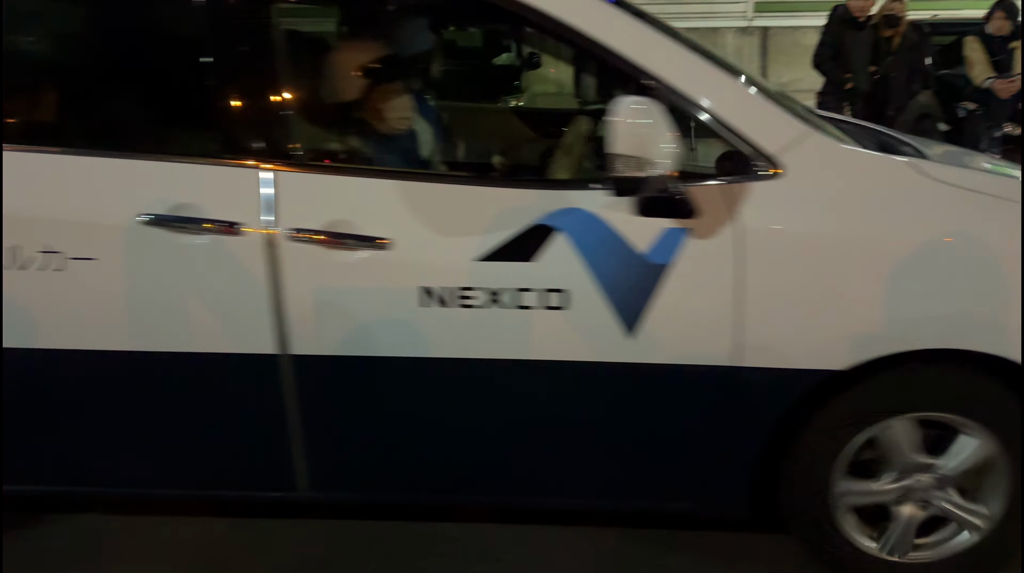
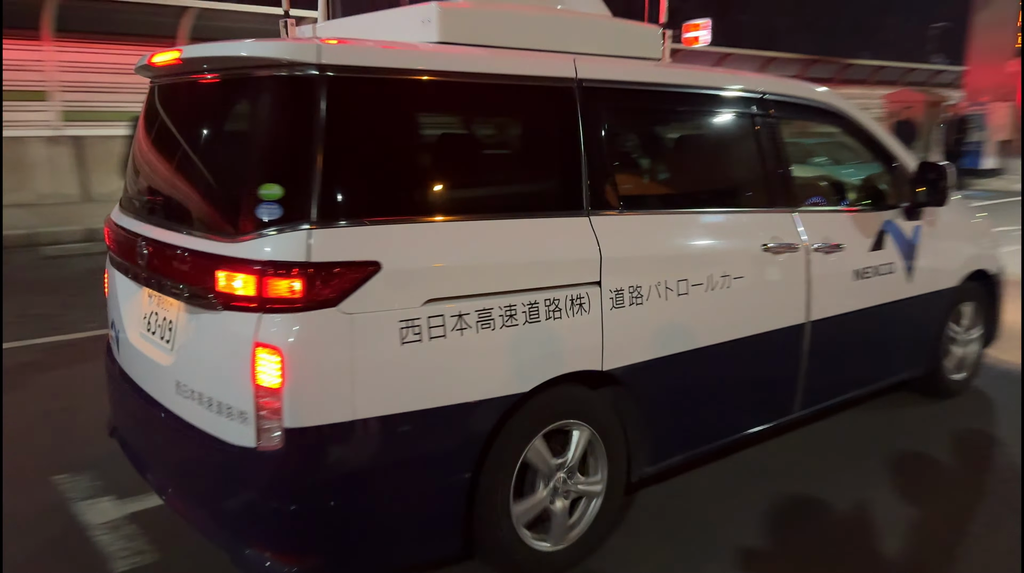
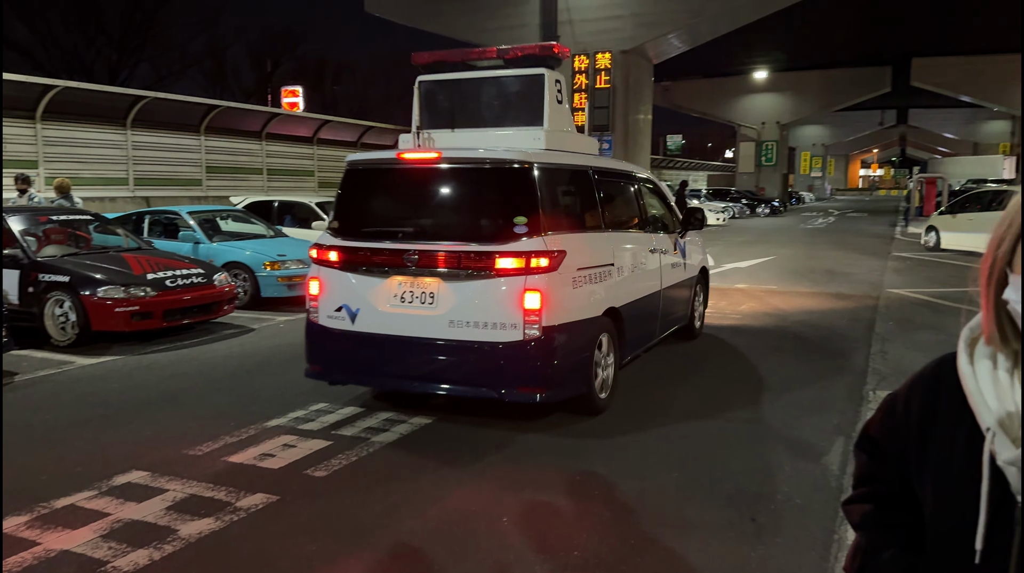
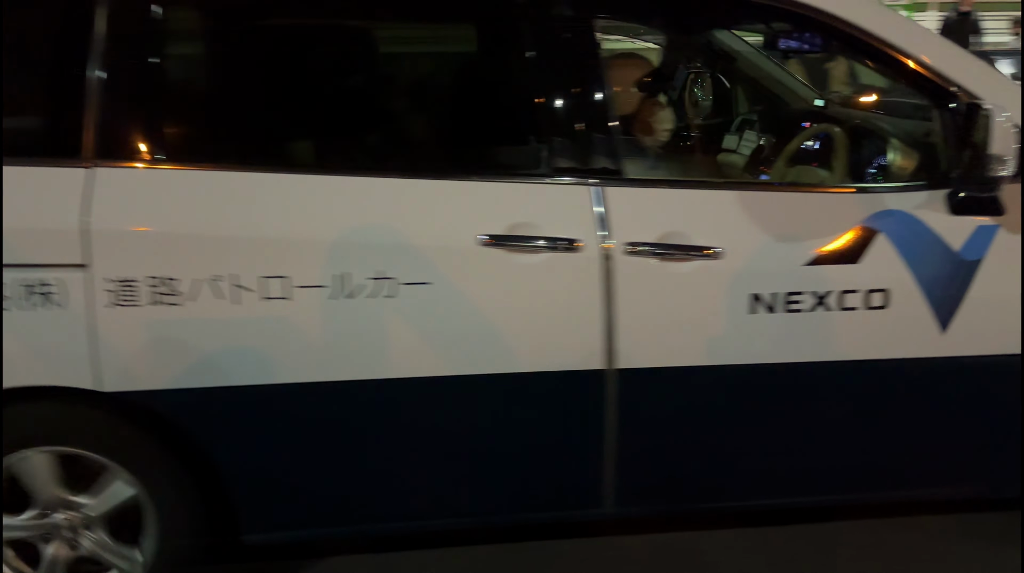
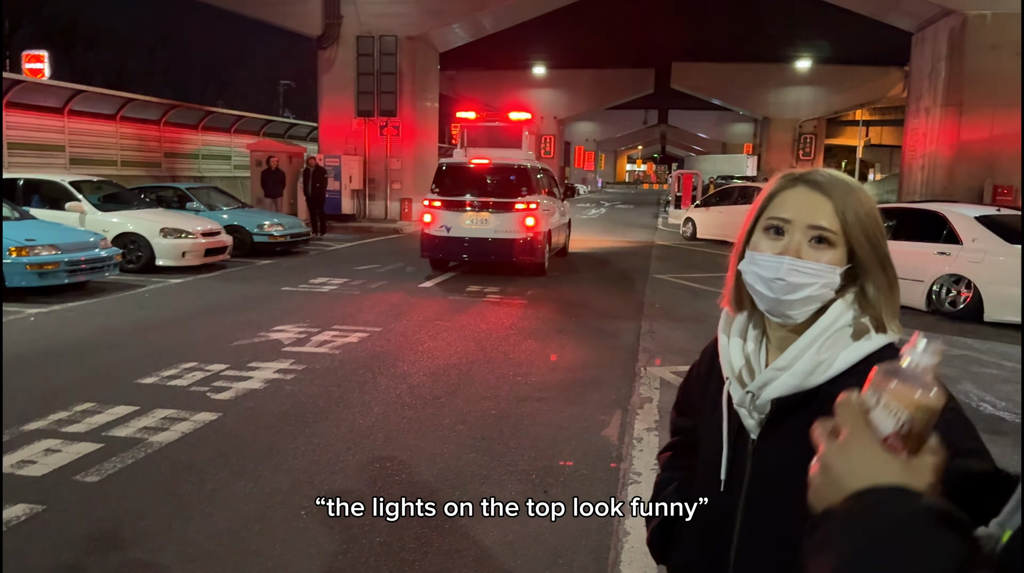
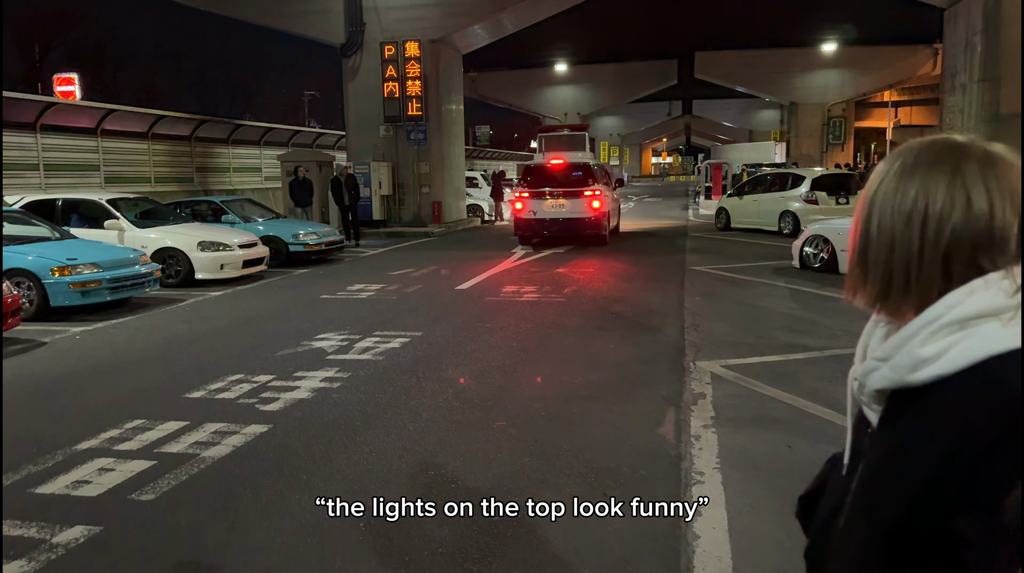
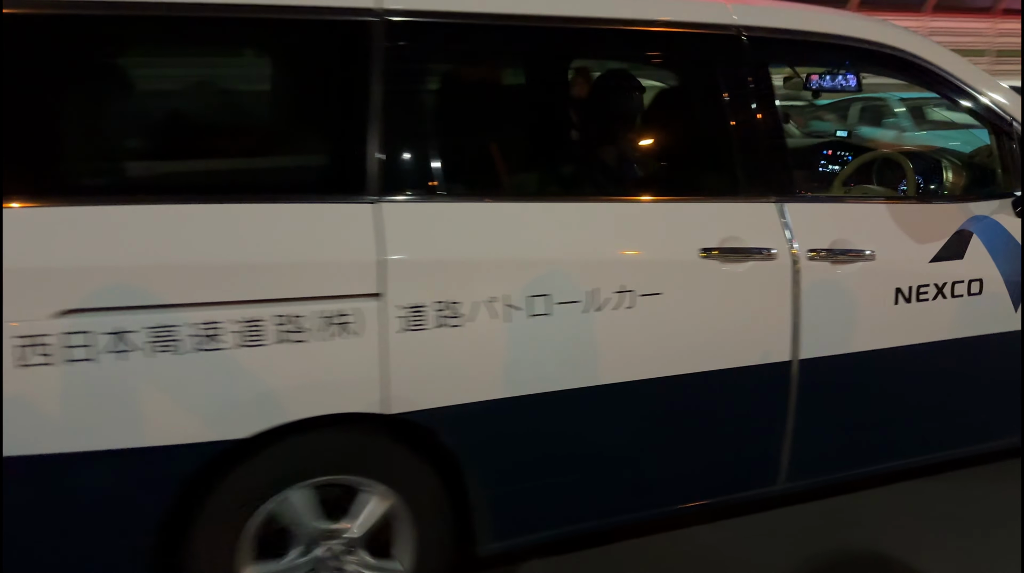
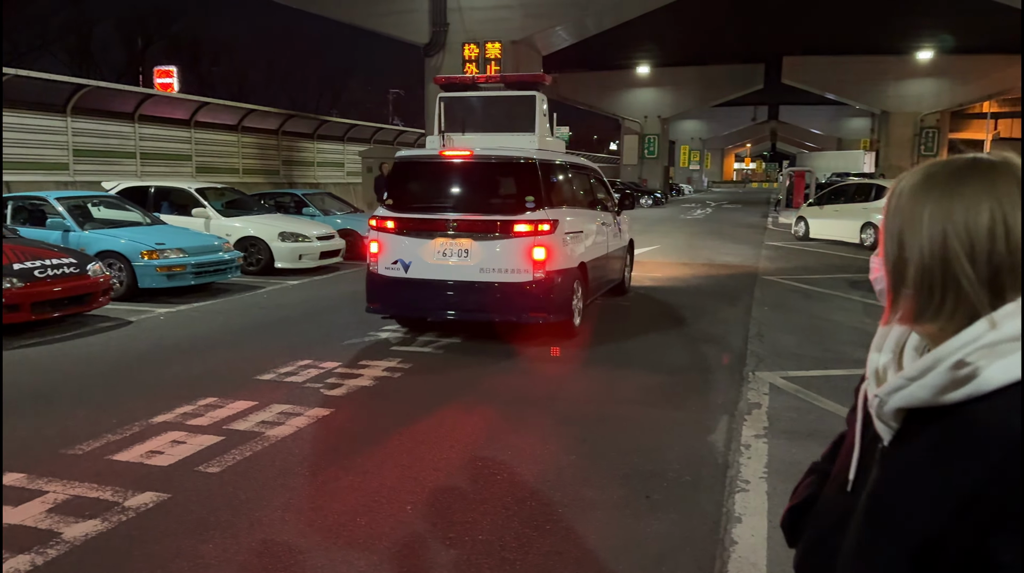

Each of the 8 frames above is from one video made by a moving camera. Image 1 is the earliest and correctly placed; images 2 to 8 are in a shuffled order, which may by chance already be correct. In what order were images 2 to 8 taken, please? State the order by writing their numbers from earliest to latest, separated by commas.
4, 7, 2, 3, 8, 5, 6
